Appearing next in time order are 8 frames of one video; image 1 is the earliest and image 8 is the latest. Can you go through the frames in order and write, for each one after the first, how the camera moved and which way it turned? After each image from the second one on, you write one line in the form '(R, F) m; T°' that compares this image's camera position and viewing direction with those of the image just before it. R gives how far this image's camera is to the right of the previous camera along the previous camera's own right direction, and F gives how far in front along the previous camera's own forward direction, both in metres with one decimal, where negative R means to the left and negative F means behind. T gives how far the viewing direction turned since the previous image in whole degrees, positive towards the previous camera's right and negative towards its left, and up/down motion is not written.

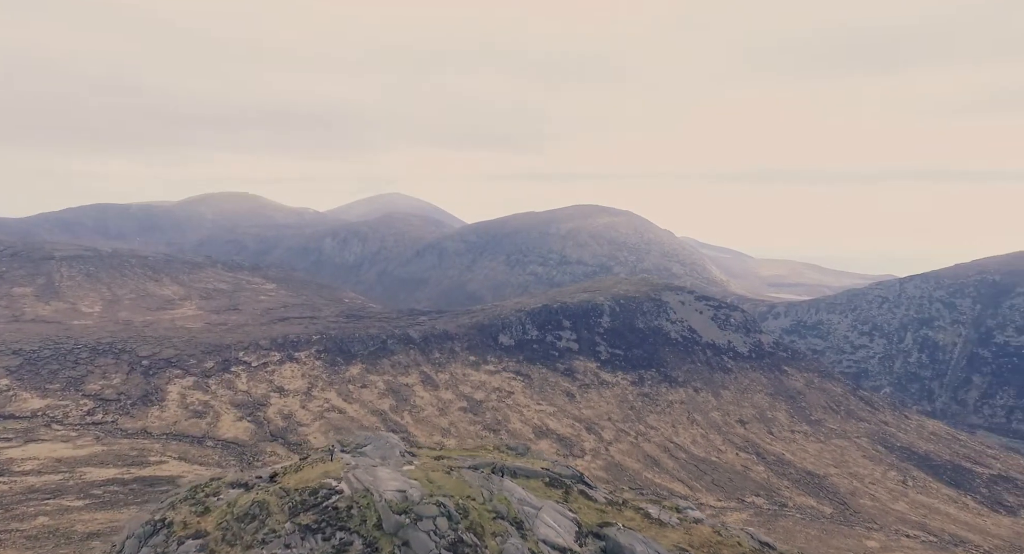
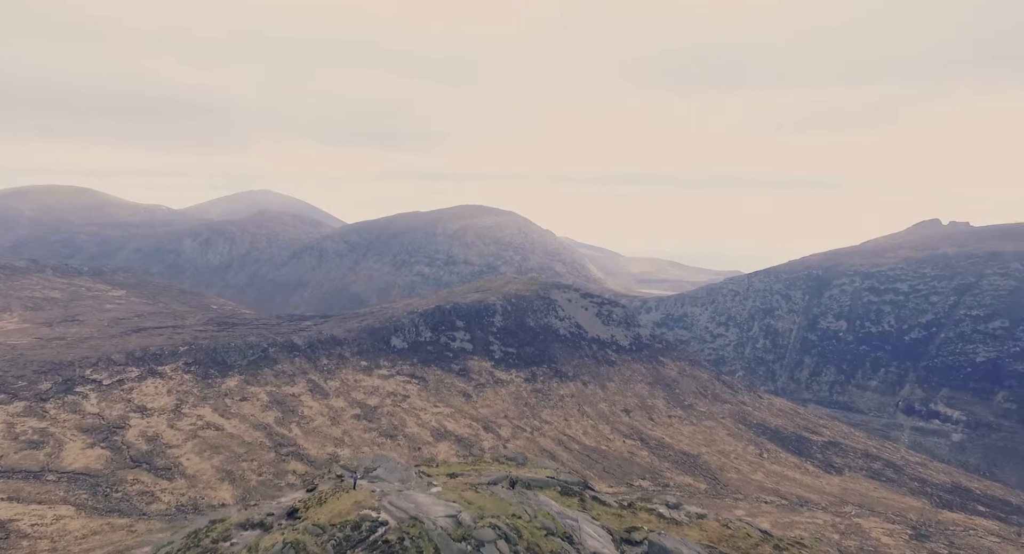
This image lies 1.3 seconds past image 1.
(-6.2, +0.2) m; +15°
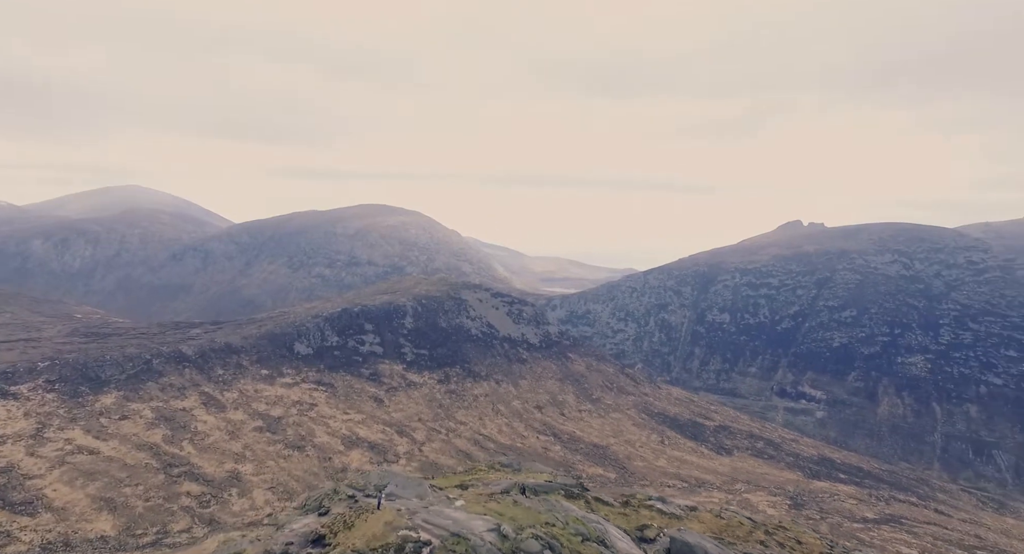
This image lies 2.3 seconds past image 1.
(-5.1, +0.8) m; +12°
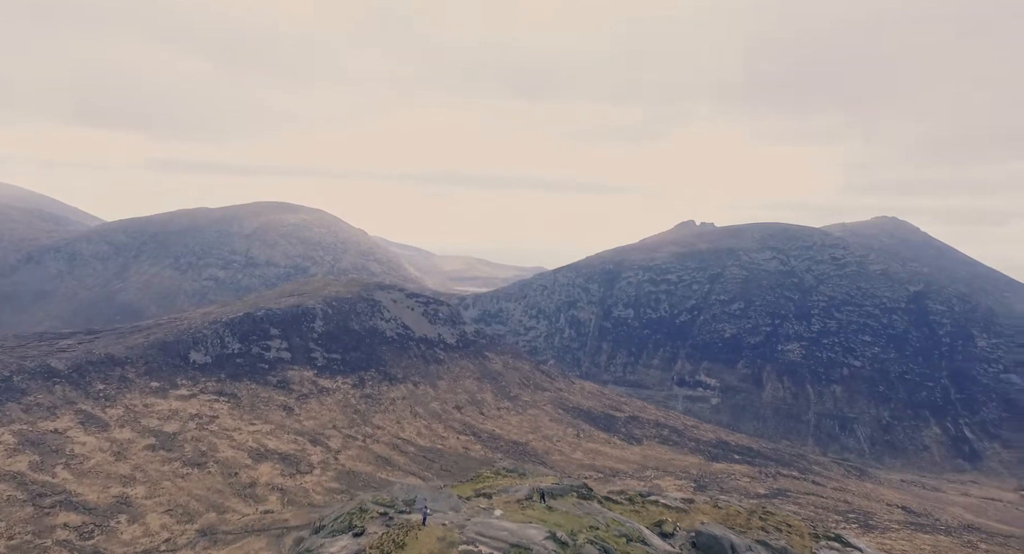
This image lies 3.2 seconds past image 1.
(-5.0, +1.4) m; +12°
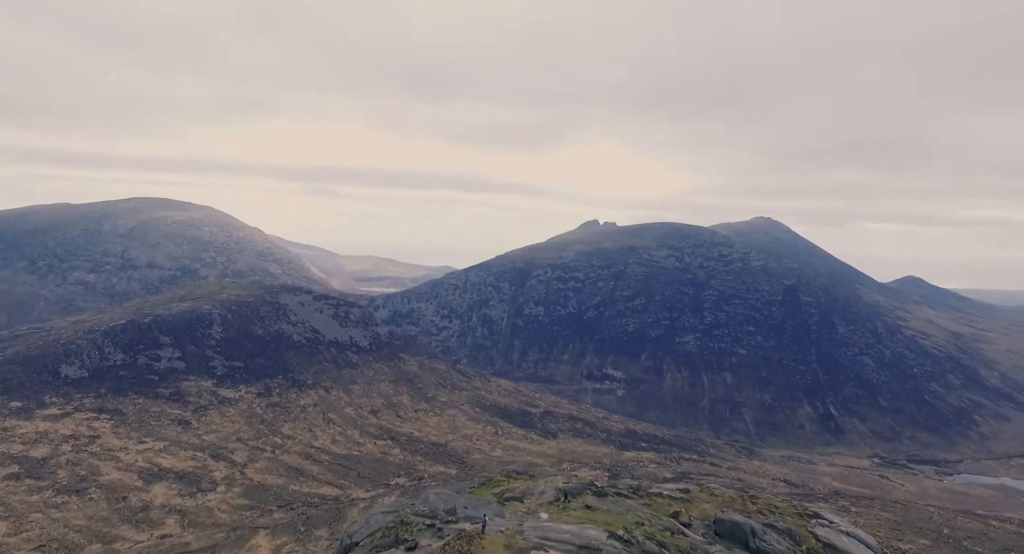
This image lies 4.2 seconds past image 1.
(-5.0, +0.7) m; +11°
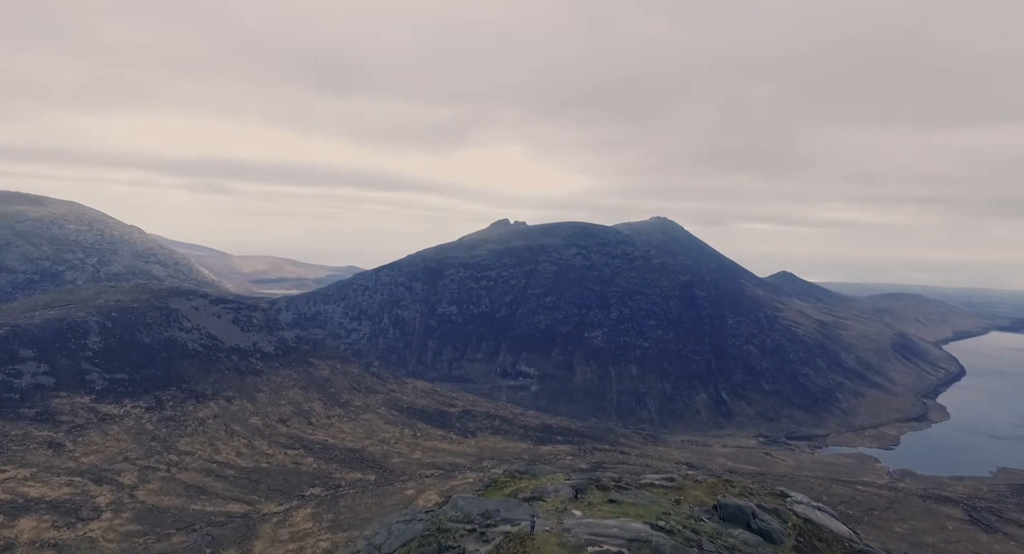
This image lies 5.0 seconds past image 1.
(-4.1, +0.7) m; +10°
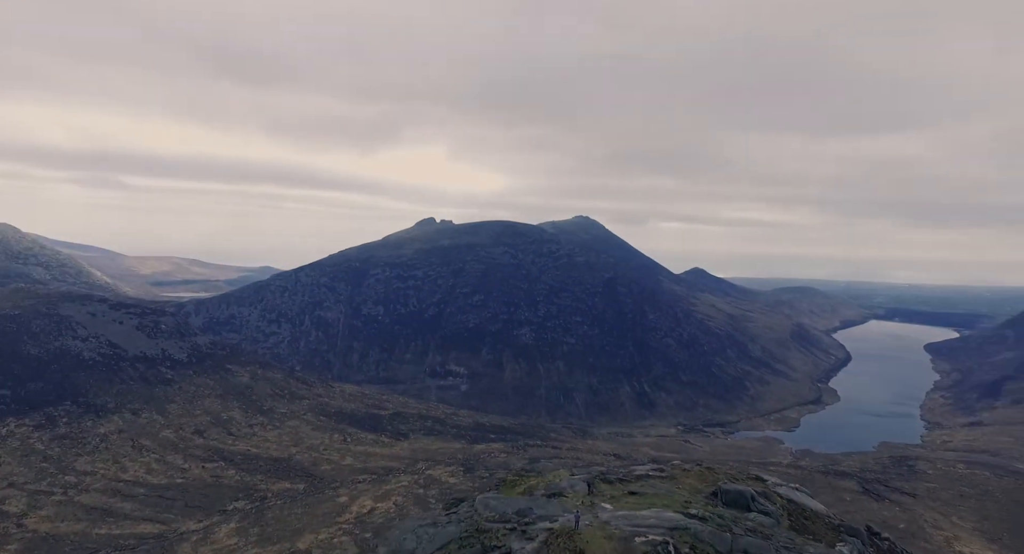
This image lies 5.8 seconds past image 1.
(-2.7, +0.9) m; +8°
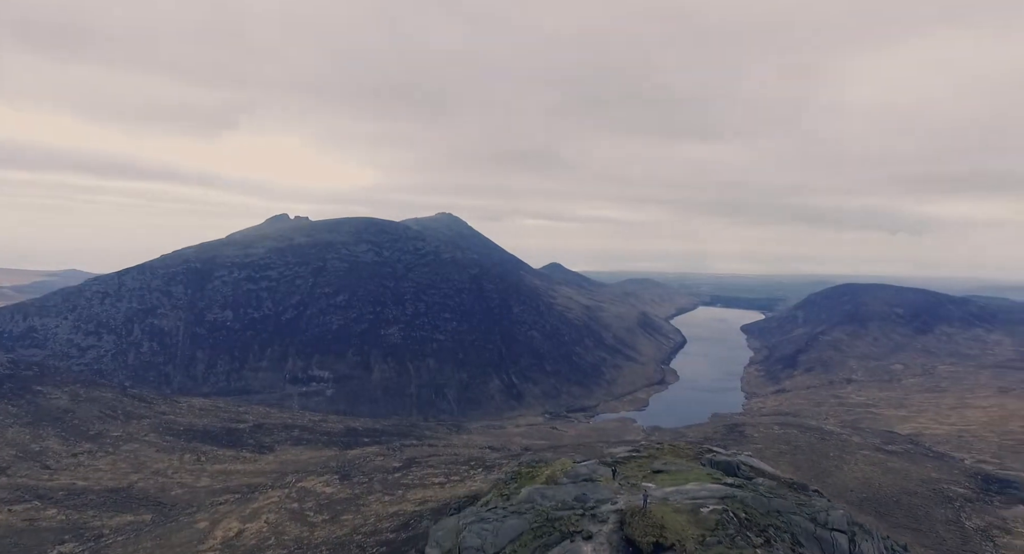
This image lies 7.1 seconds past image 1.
(-3.9, +2.8) m; +14°
